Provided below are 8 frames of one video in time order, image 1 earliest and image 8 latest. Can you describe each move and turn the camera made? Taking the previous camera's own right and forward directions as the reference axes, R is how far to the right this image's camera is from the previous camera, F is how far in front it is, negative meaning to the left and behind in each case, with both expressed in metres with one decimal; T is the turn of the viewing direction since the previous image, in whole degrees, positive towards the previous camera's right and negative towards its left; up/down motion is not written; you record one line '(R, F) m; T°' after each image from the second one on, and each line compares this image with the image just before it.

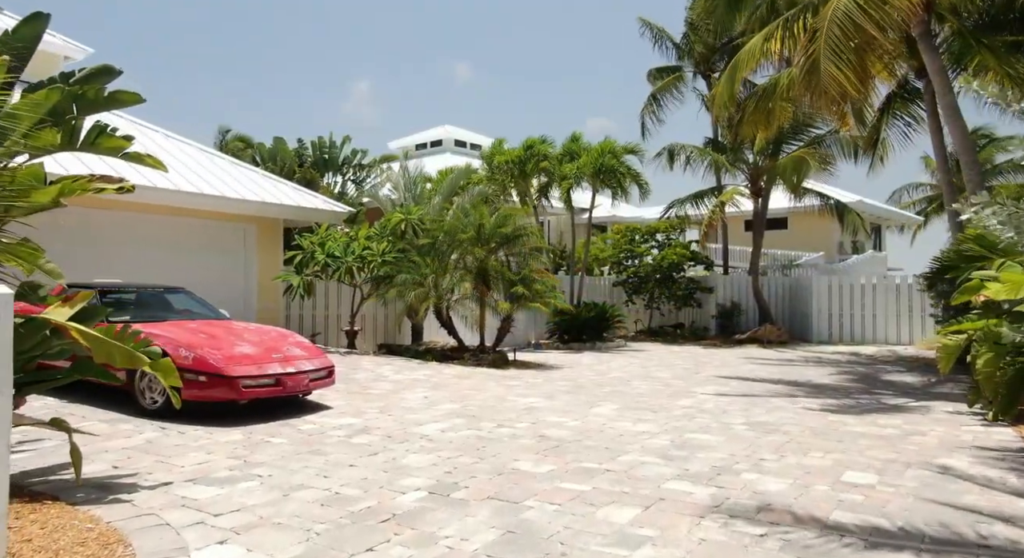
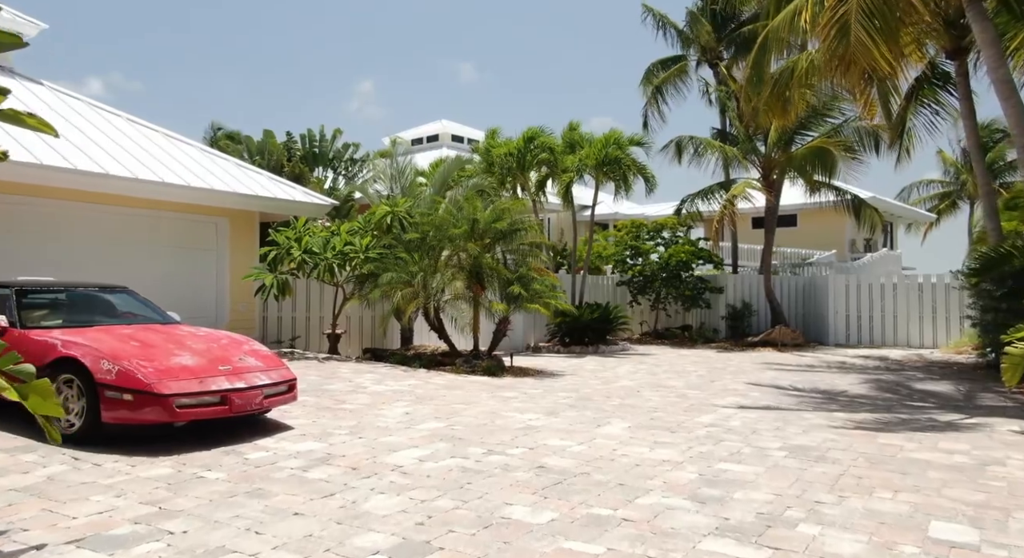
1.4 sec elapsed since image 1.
(+0.1, +1.3) m; 0°
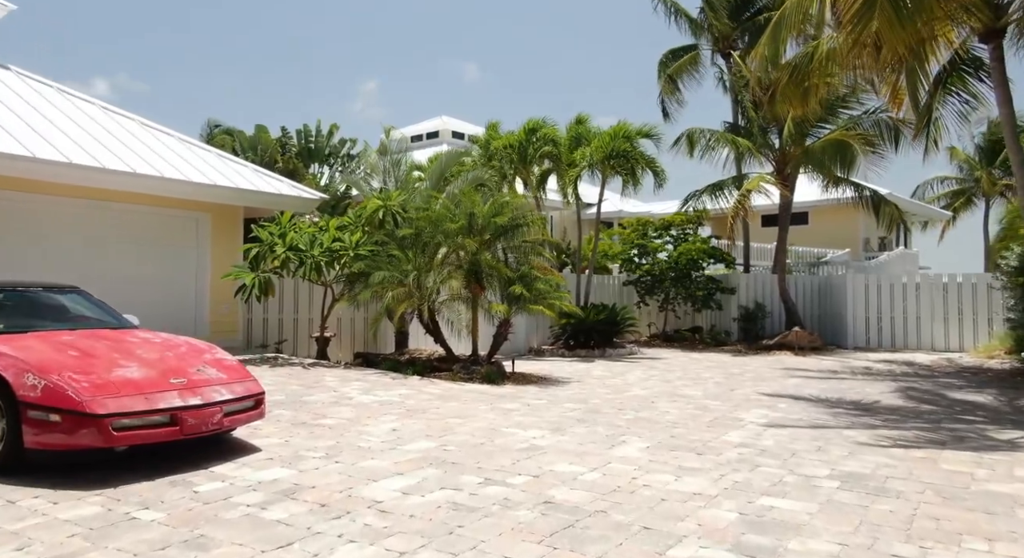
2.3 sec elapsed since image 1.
(0.0, +1.0) m; 0°
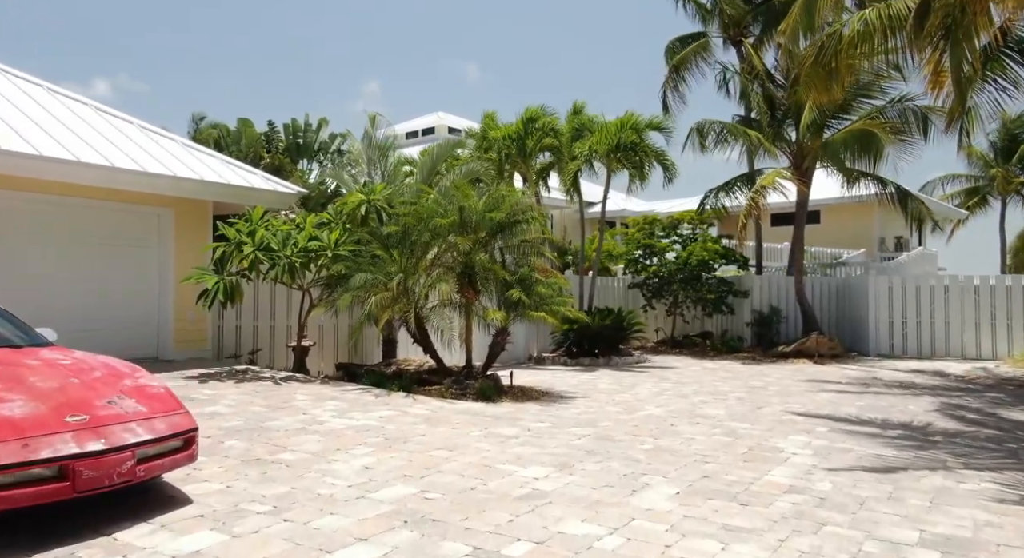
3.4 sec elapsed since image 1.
(0.0, +1.3) m; 0°
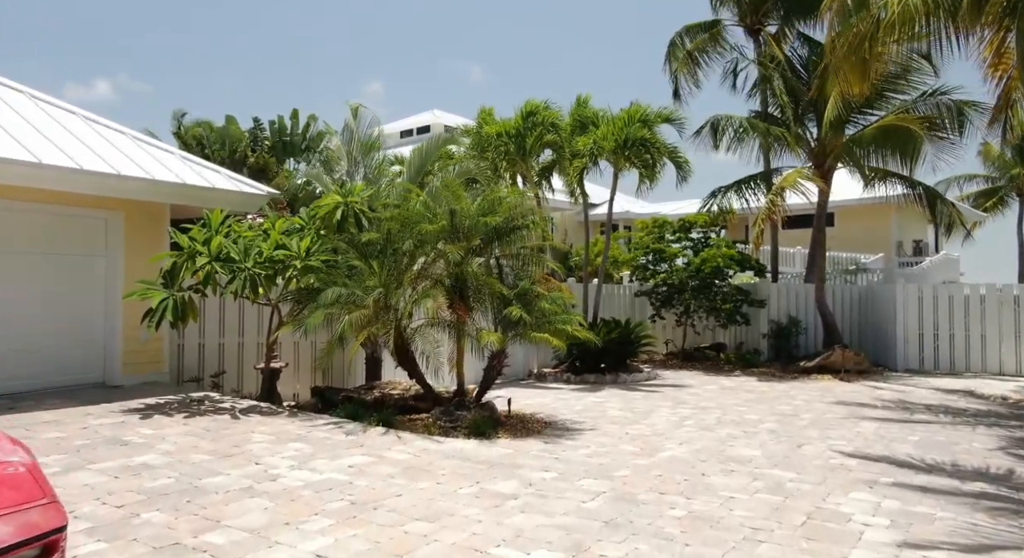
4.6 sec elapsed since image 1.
(0.0, +1.4) m; 0°
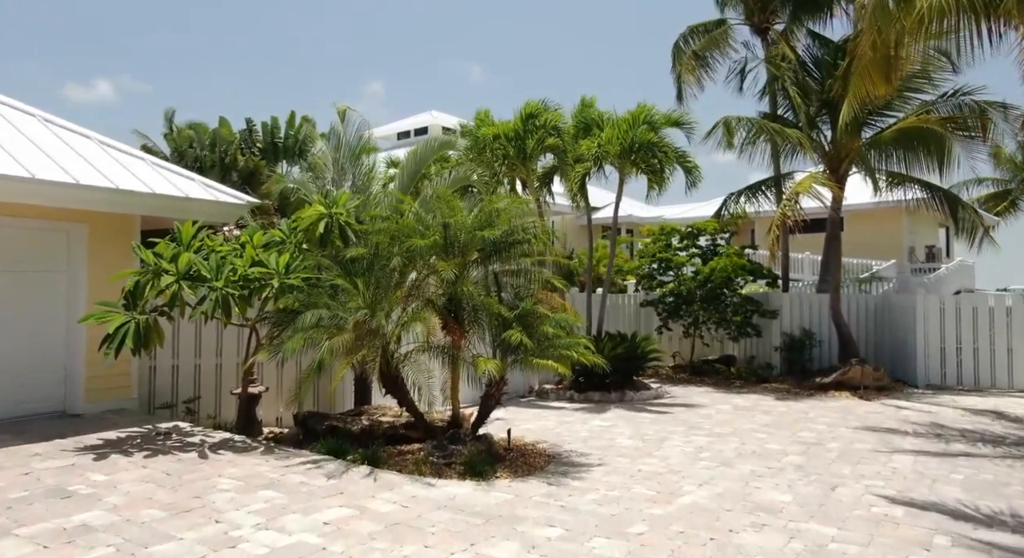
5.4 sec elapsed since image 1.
(0.0, +0.9) m; 0°
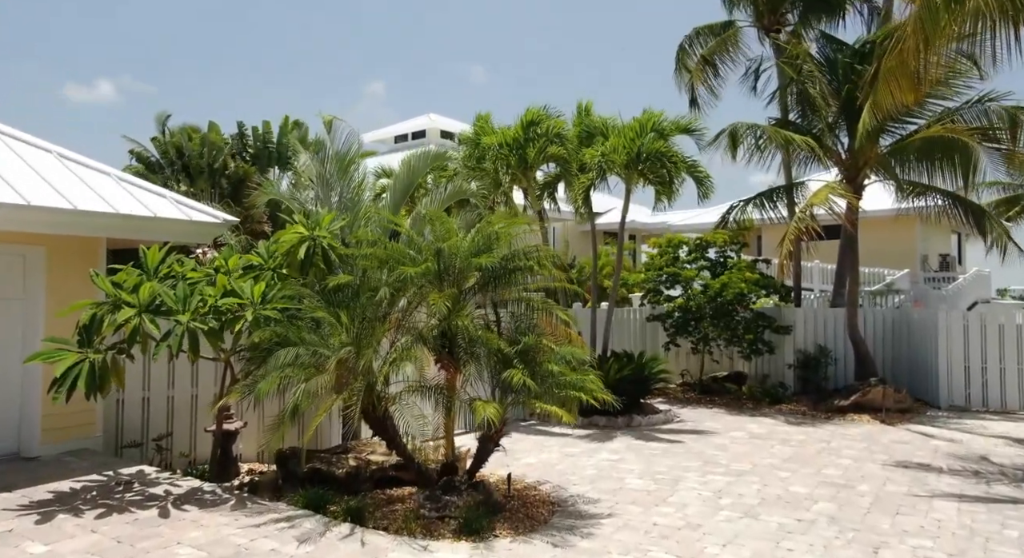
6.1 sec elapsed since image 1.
(0.0, +0.8) m; 0°
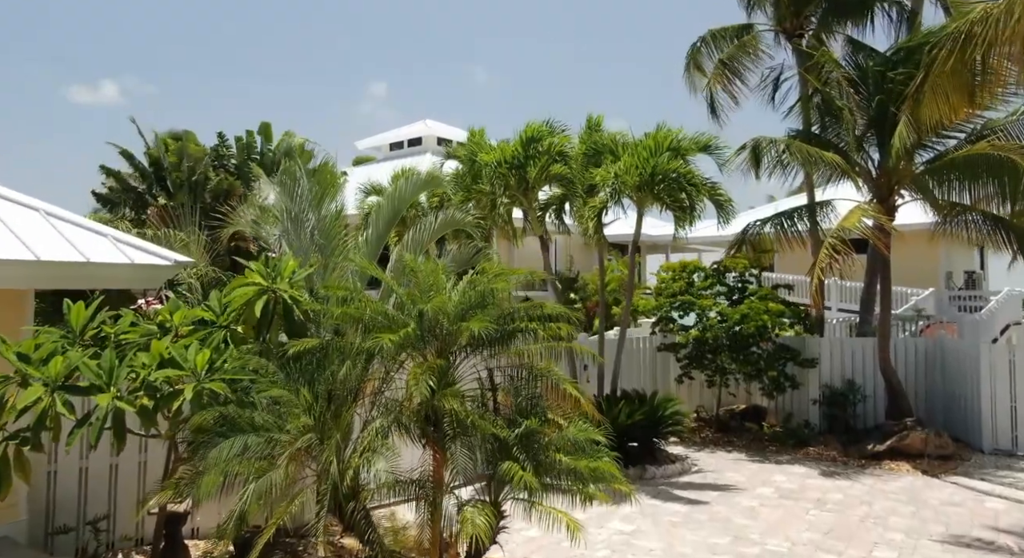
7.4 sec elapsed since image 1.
(0.0, +1.4) m; 0°
